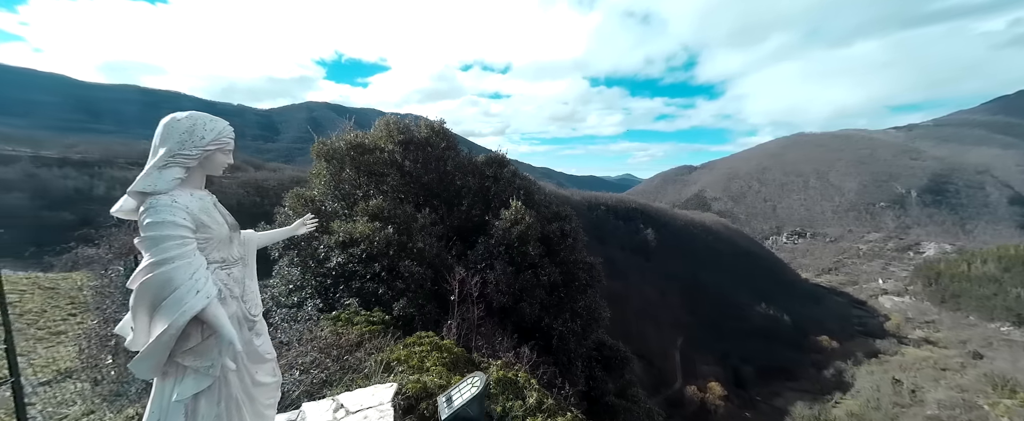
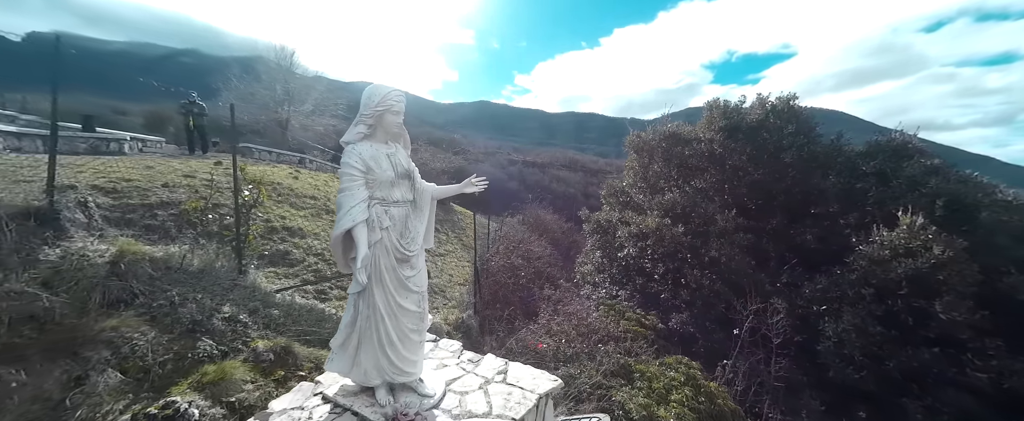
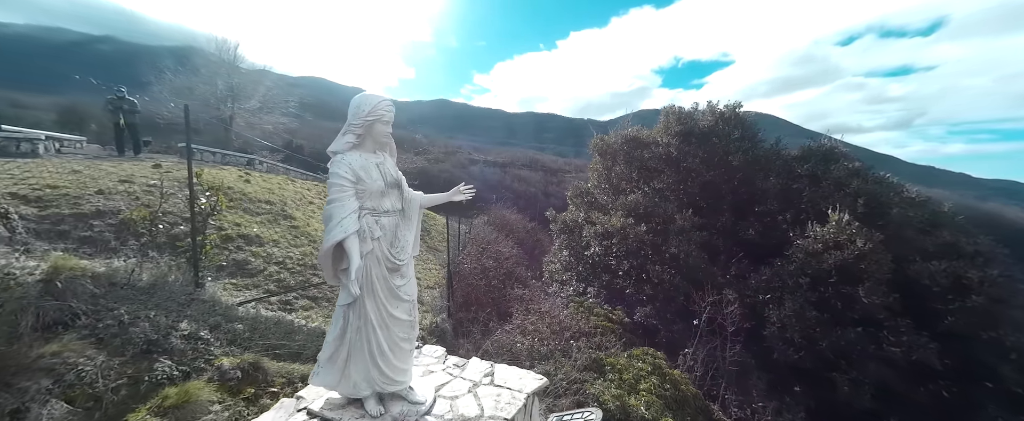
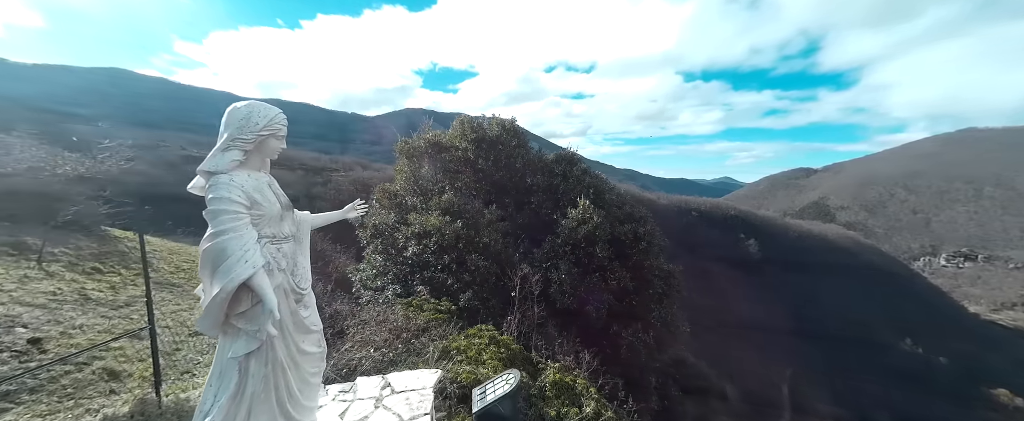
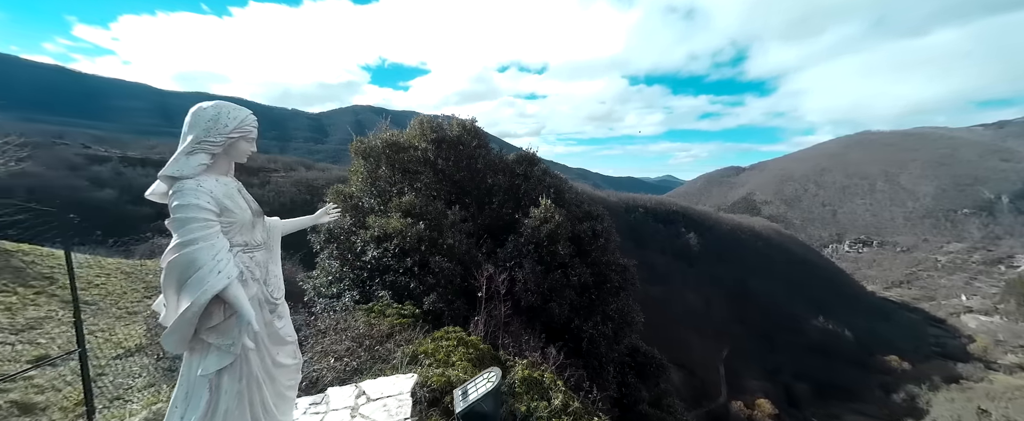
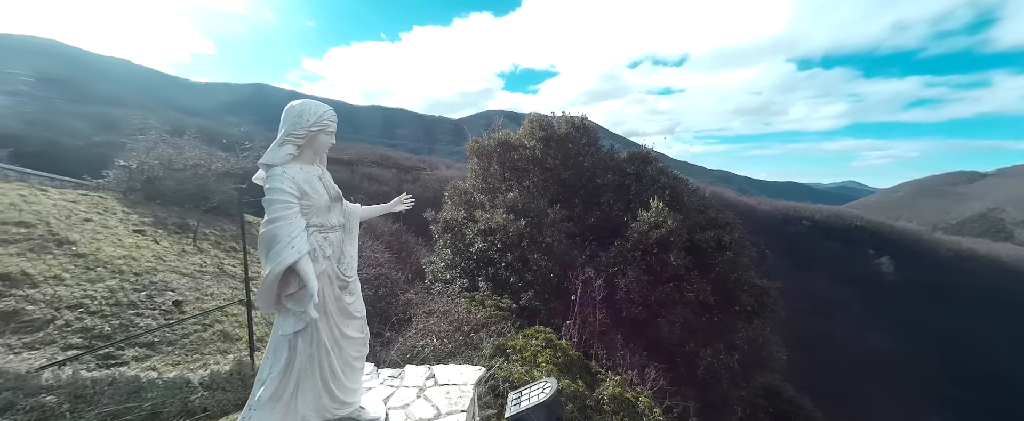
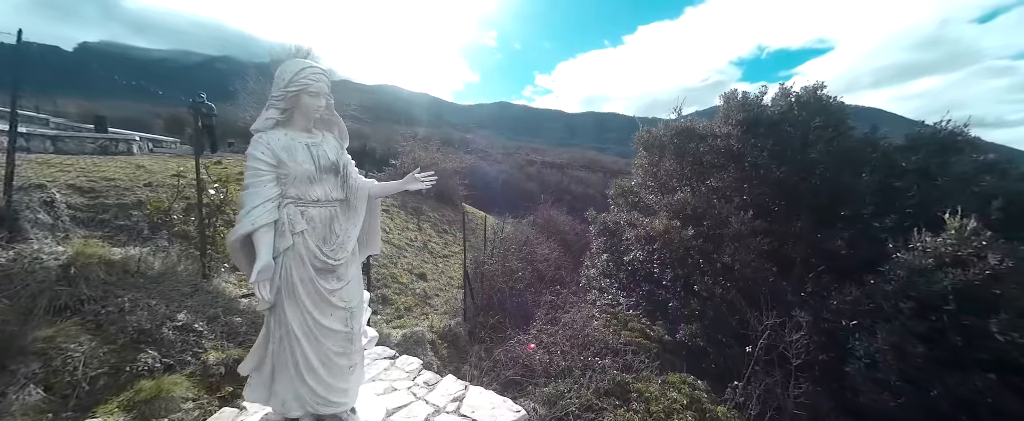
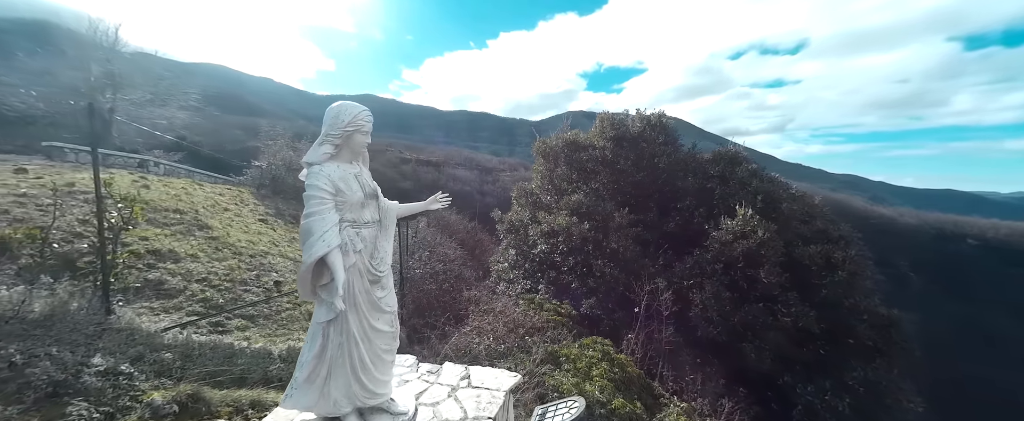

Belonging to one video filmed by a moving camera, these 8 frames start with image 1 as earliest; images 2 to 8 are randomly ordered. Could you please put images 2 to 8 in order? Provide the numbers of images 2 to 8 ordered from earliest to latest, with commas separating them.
5, 4, 6, 8, 3, 2, 7
